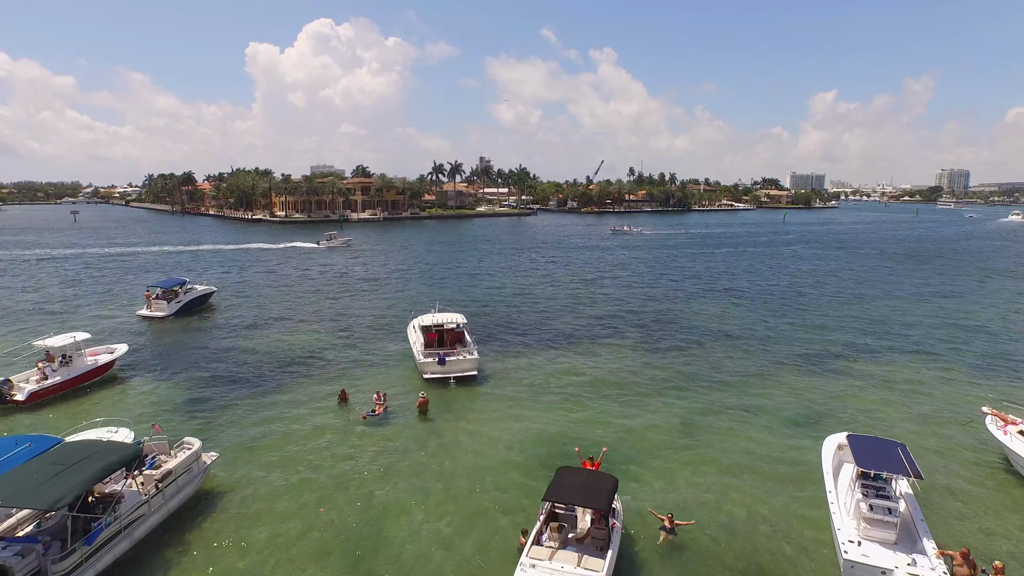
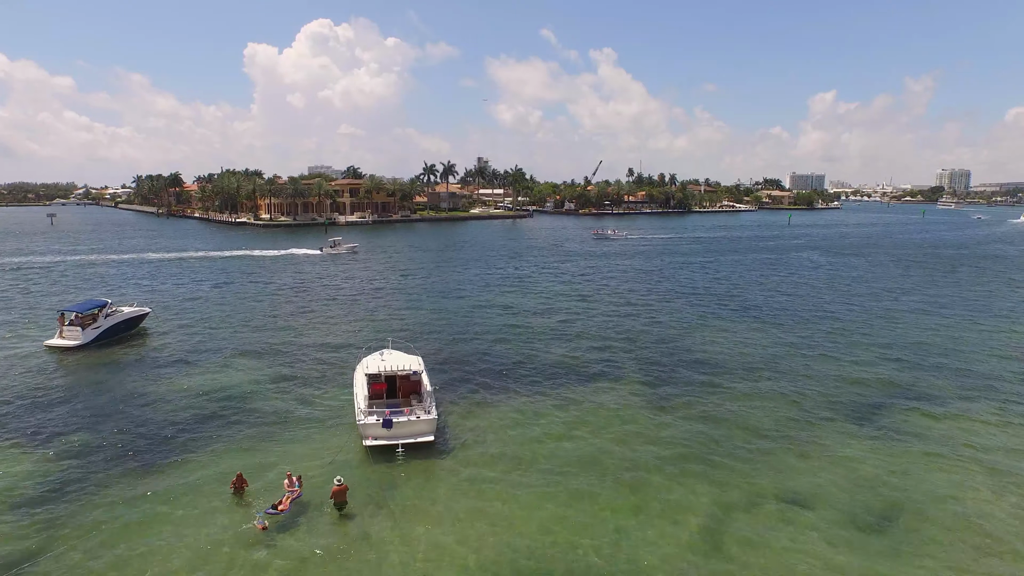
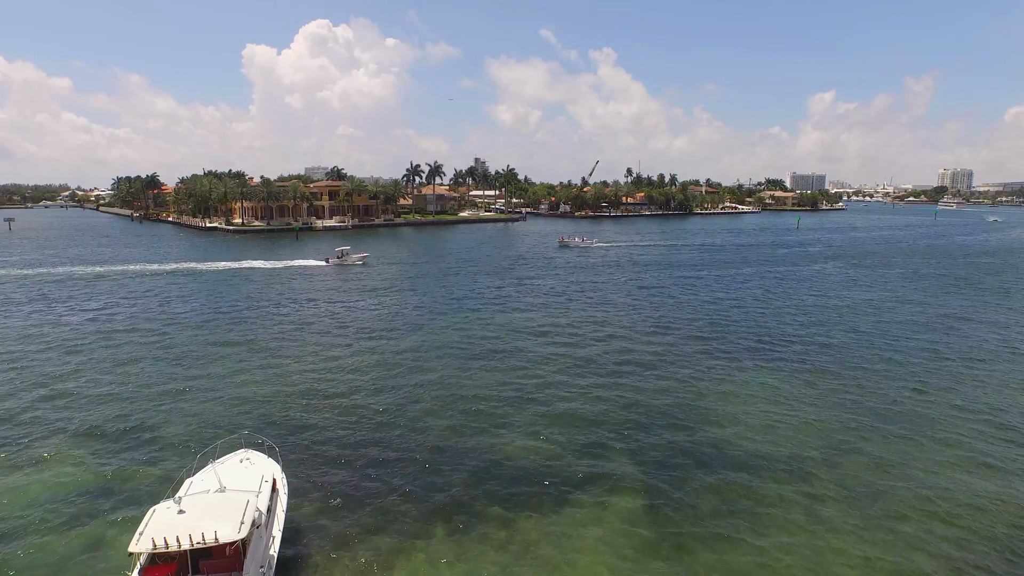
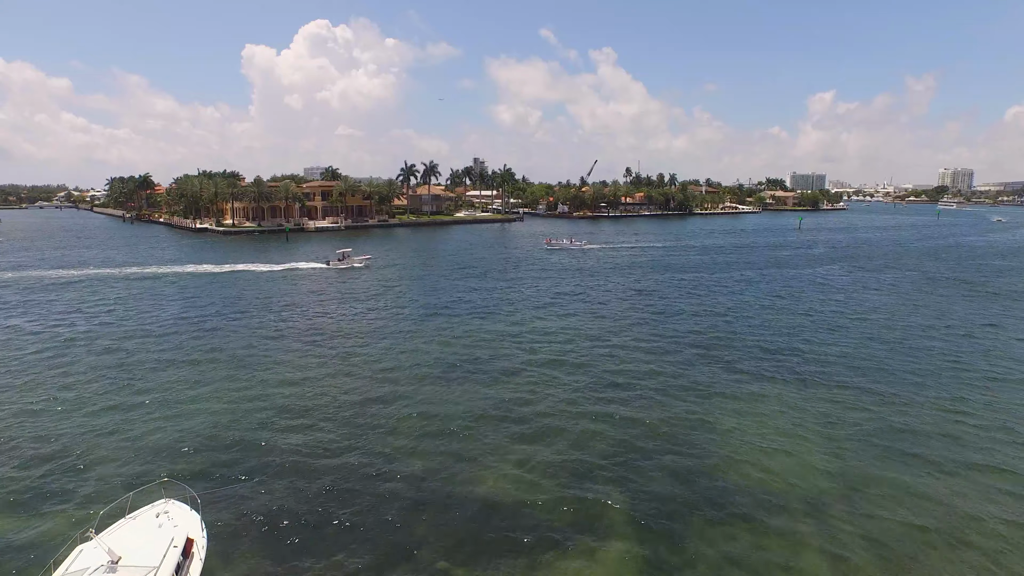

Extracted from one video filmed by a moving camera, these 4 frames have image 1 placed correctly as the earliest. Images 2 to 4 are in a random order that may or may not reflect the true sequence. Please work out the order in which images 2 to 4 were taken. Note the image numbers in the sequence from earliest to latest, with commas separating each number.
2, 3, 4
